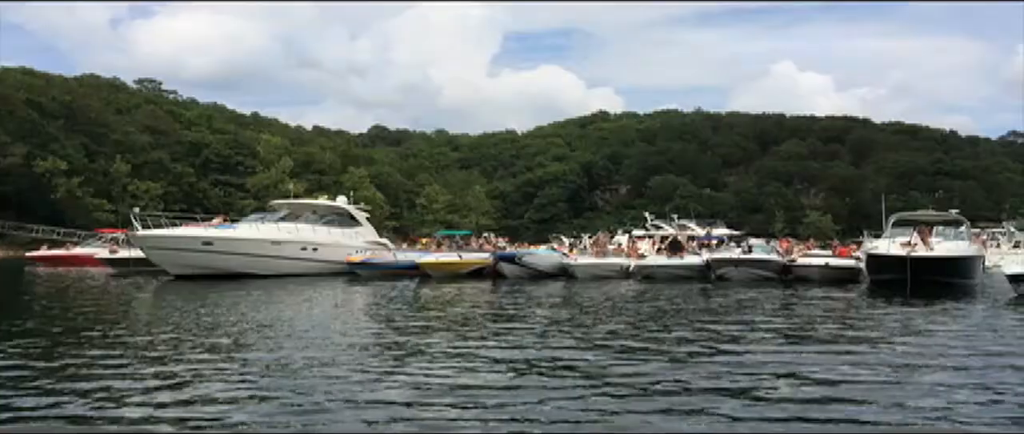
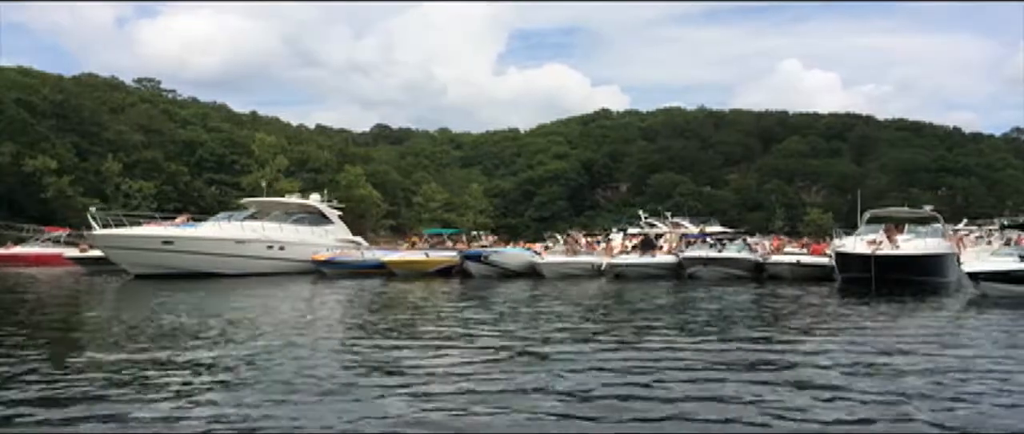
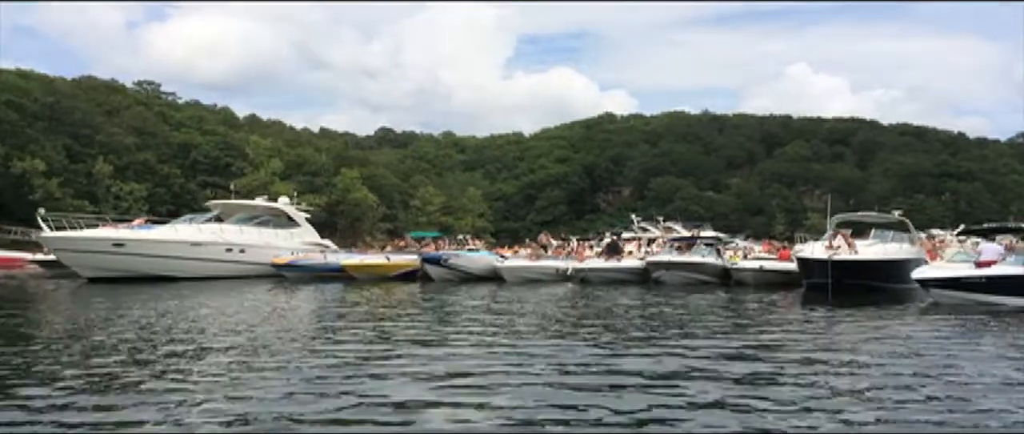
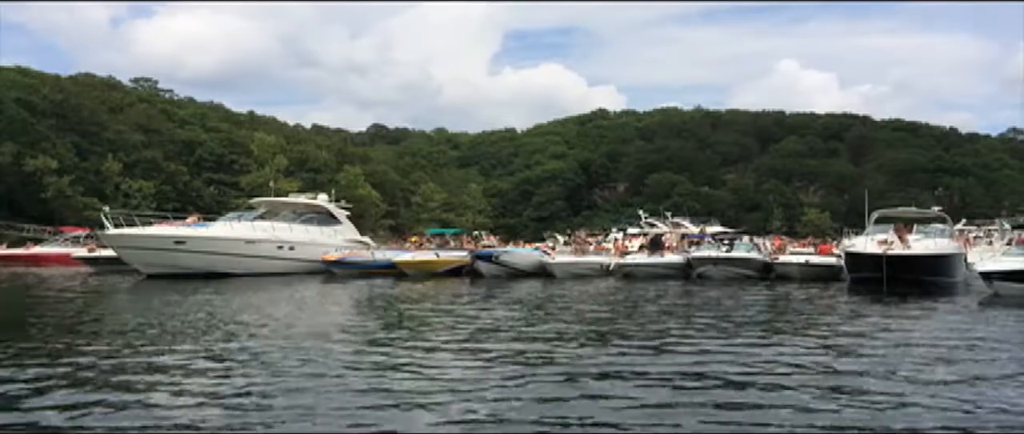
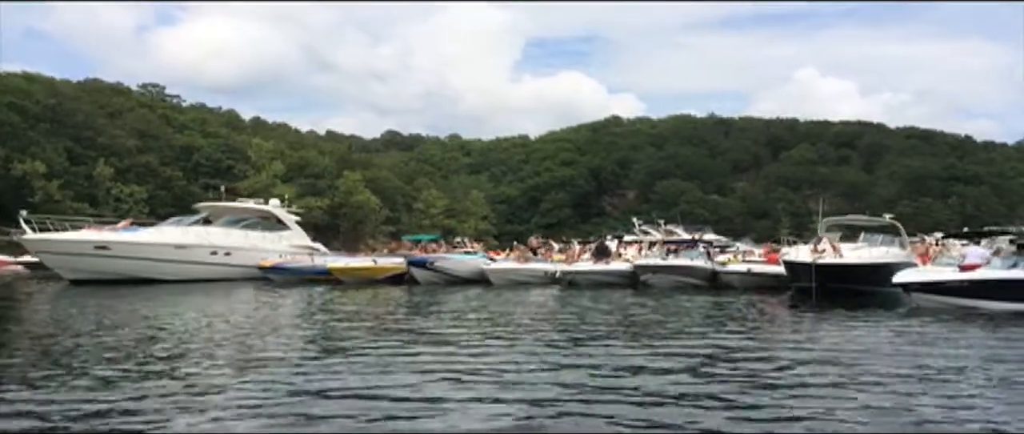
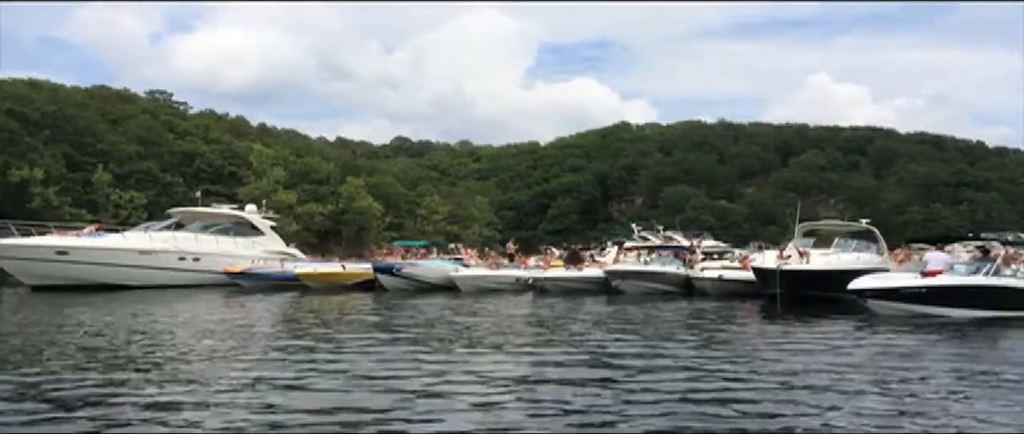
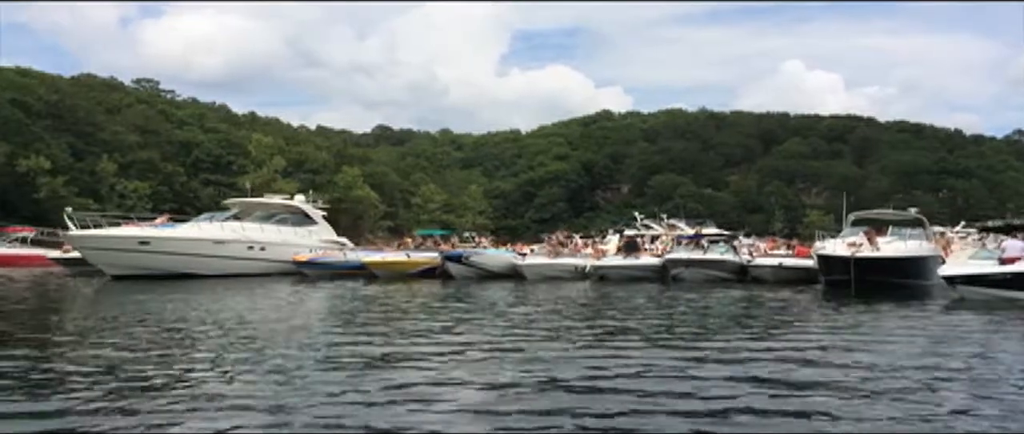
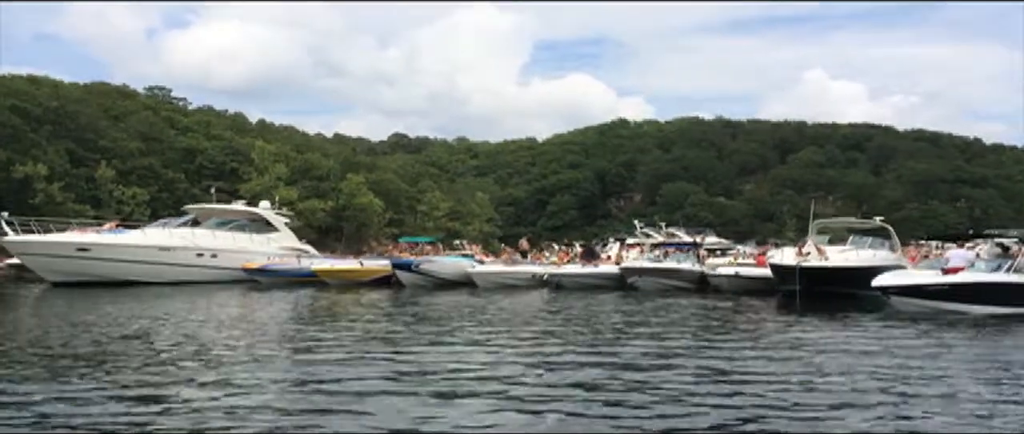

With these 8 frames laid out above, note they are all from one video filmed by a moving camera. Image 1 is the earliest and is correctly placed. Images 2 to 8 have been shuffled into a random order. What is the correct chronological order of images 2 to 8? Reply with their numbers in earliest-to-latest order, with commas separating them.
4, 2, 7, 3, 5, 8, 6
